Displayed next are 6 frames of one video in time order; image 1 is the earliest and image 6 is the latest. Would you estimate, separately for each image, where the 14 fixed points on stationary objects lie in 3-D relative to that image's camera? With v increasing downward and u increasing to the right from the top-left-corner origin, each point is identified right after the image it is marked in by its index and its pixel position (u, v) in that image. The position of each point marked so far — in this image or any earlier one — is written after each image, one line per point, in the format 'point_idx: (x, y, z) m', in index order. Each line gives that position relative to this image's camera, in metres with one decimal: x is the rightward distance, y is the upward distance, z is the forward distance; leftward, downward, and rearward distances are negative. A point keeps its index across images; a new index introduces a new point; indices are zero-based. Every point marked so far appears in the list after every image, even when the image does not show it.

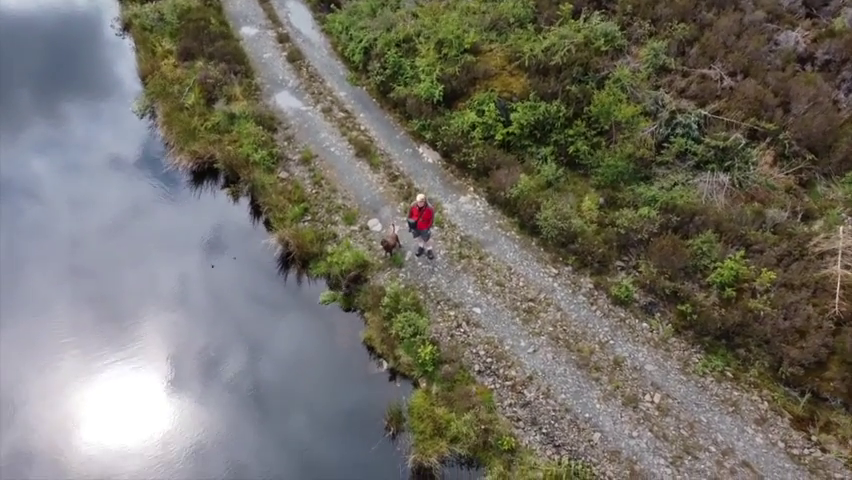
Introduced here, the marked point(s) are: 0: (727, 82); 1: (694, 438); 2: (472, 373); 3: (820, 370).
0: (+8.1, +4.3, +15.3) m
1: (+4.9, -3.7, +10.3) m
2: (+0.9, -2.8, +11.6) m
3: (+7.5, -2.5, +10.7) m
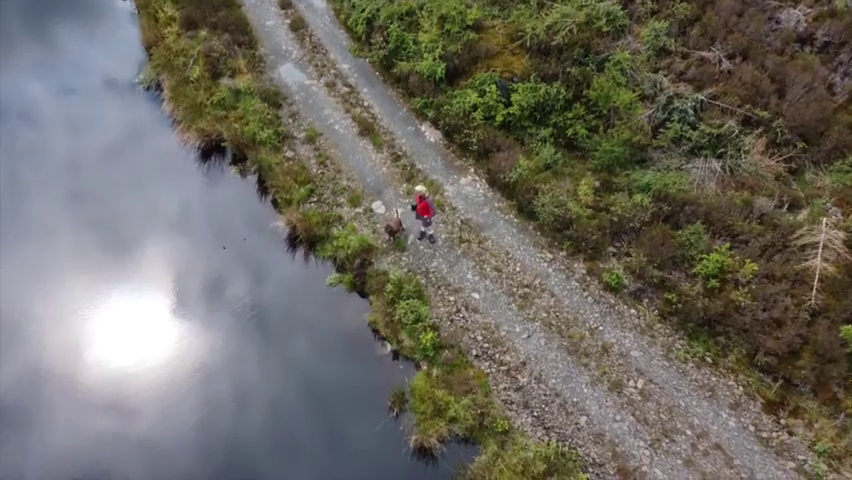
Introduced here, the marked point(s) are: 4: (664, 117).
0: (+8.2, +4.8, +15.4) m
1: (+4.9, -3.7, +11.3) m
2: (+1.0, -2.6, +12.4) m
3: (+7.5, -2.5, +11.5) m
4: (+6.3, +3.3, +15.1) m
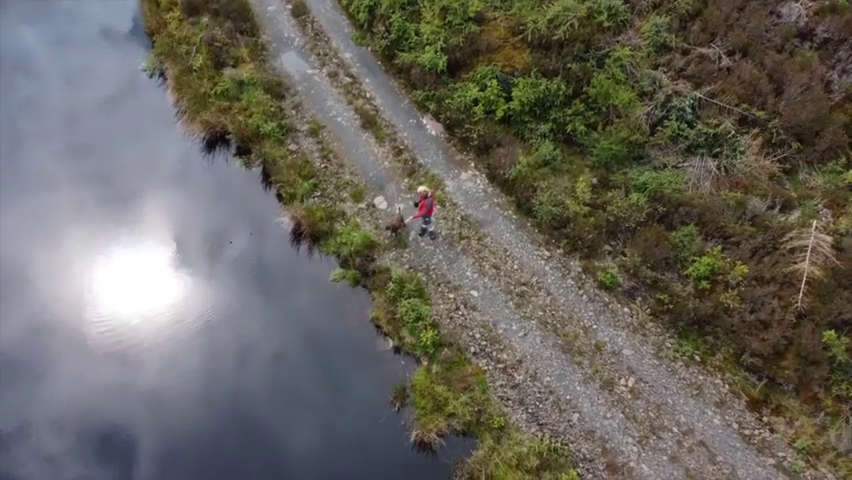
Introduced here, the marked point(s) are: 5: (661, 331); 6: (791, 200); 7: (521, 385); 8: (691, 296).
0: (+8.2, +4.9, +15.5) m
1: (+4.9, -3.8, +11.9) m
2: (+1.0, -2.7, +13.0) m
3: (+7.5, -2.6, +12.0) m
4: (+6.4, +3.4, +15.2) m
5: (+5.4, -2.1, +13.0) m
6: (+9.0, +1.0, +13.9) m
7: (+2.1, -3.2, +12.4) m
8: (+6.1, -1.3, +13.0) m
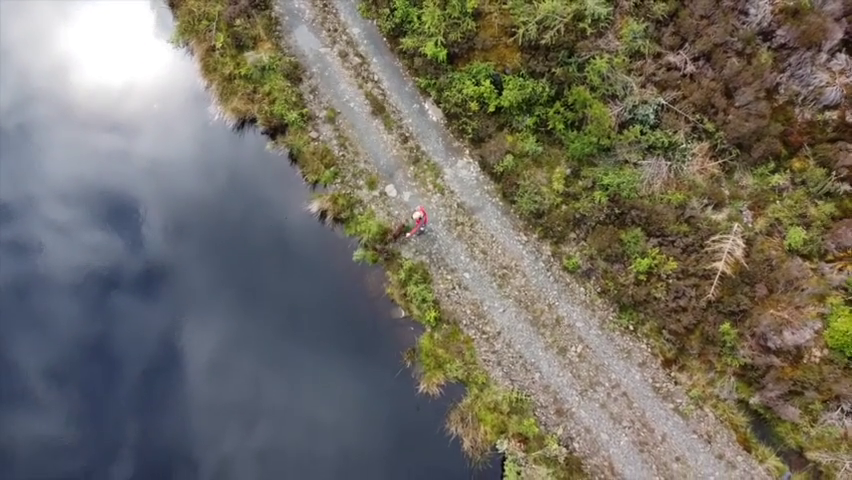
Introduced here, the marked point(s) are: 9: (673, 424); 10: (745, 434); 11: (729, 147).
0: (+8.3, +5.4, +17.7) m
1: (+5.0, -4.0, +16.6) m
2: (+1.1, -2.6, +17.4) m
3: (+7.6, -2.7, +16.4) m
4: (+6.4, +3.9, +17.9) m
5: (+5.5, -2.0, +17.2) m
6: (+9.1, +1.2, +17.3) m
7: (+2.2, -3.3, +17.0) m
8: (+6.2, -1.3, +17.0) m
9: (+7.3, -5.4, +16.6) m
10: (+9.3, -5.6, +16.4) m
11: (+9.4, +2.9, +17.5) m
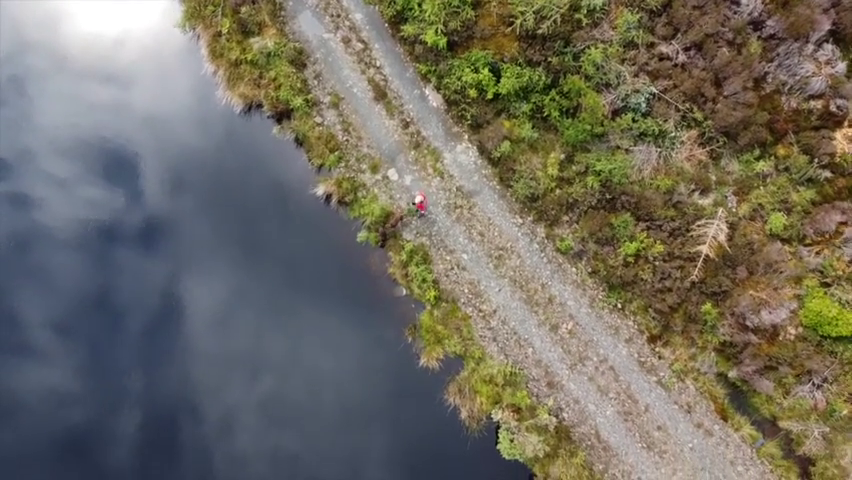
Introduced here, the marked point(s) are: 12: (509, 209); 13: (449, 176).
0: (+8.3, +5.9, +18.4) m
1: (+5.0, -3.5, +17.7) m
2: (+1.1, -2.1, +18.4) m
3: (+7.6, -2.2, +17.5) m
4: (+6.5, +4.4, +18.7) m
5: (+5.5, -1.5, +18.3) m
6: (+9.1, +1.7, +18.1) m
7: (+2.2, -2.8, +18.1) m
8: (+6.2, -0.8, +18.0) m
9: (+7.3, -4.9, +17.8) m
10: (+9.3, -5.2, +17.6) m
11: (+9.4, +3.4, +18.3) m
12: (+2.9, +1.1, +19.3) m
13: (+0.8, +2.2, +19.8) m
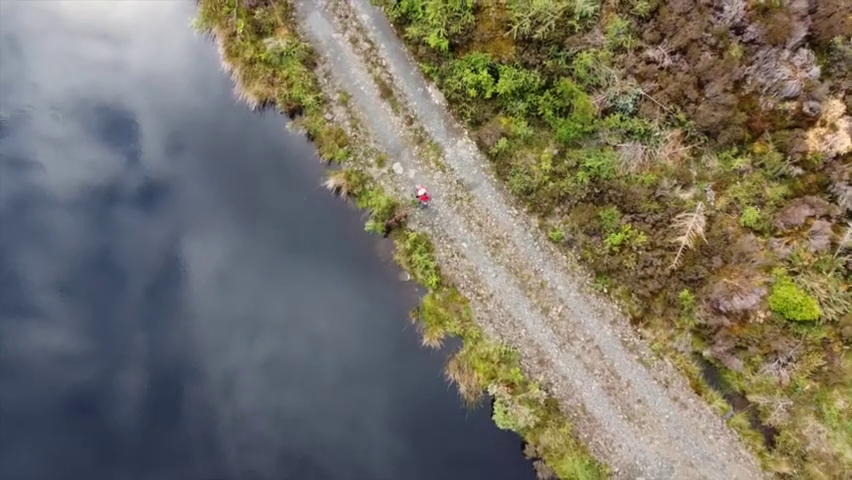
0: (+8.4, +6.2, +19.8) m
1: (+5.1, -3.2, +19.4) m
2: (+1.2, -1.7, +20.1) m
3: (+7.7, -1.9, +19.2) m
4: (+6.6, +4.8, +20.1) m
5: (+5.6, -1.2, +19.9) m
6: (+9.2, +2.0, +19.7) m
7: (+2.3, -2.4, +19.8) m
8: (+6.3, -0.4, +19.6) m
9: (+7.4, -4.6, +19.6) m
10: (+9.4, -4.8, +19.4) m
11: (+9.5, +3.8, +19.8) m
12: (+3.0, +1.4, +20.9) m
13: (+0.9, +2.6, +21.4) m
